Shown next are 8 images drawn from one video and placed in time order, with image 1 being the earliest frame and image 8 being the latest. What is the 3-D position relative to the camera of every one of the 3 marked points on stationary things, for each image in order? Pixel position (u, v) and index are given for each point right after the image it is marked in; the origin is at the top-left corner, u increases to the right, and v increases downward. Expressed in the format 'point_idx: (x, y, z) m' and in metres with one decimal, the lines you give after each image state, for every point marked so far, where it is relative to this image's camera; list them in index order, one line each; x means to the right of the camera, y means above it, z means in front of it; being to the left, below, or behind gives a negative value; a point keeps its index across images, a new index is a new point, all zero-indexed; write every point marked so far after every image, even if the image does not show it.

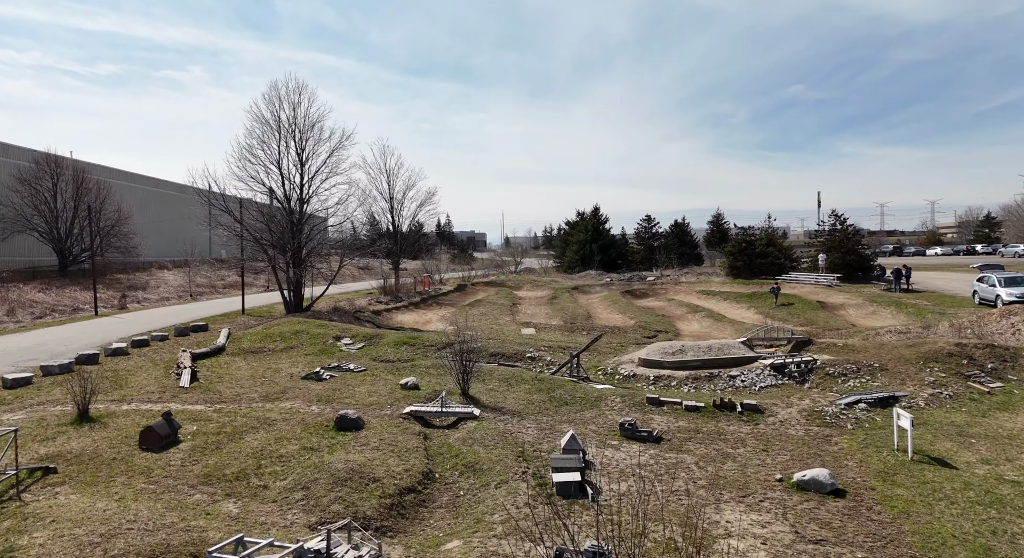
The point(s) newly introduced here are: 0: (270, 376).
0: (-5.4, -2.2, +13.1) m
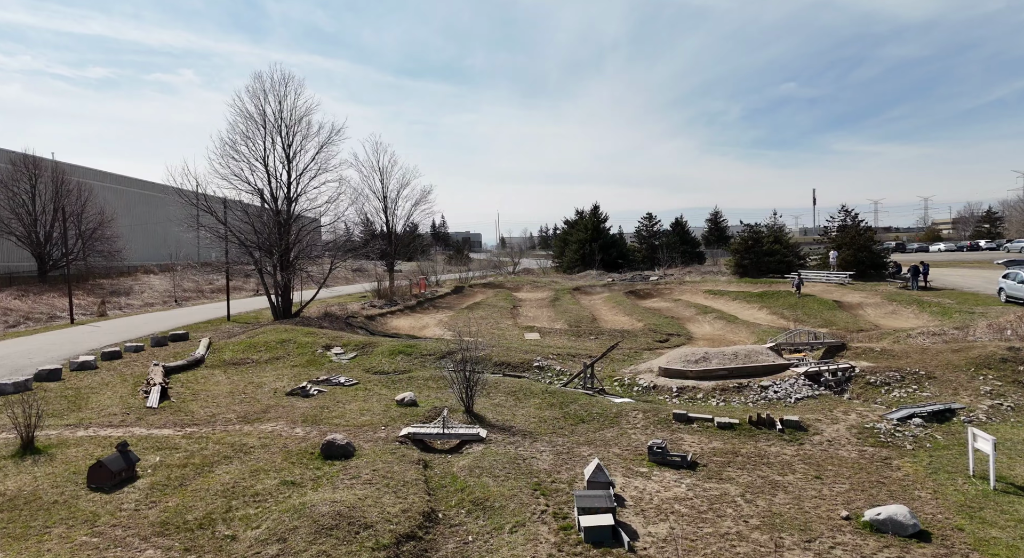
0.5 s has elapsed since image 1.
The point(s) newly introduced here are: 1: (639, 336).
0: (-5.3, -2.3, +11.8) m
1: (+4.1, -1.8, +19.0) m
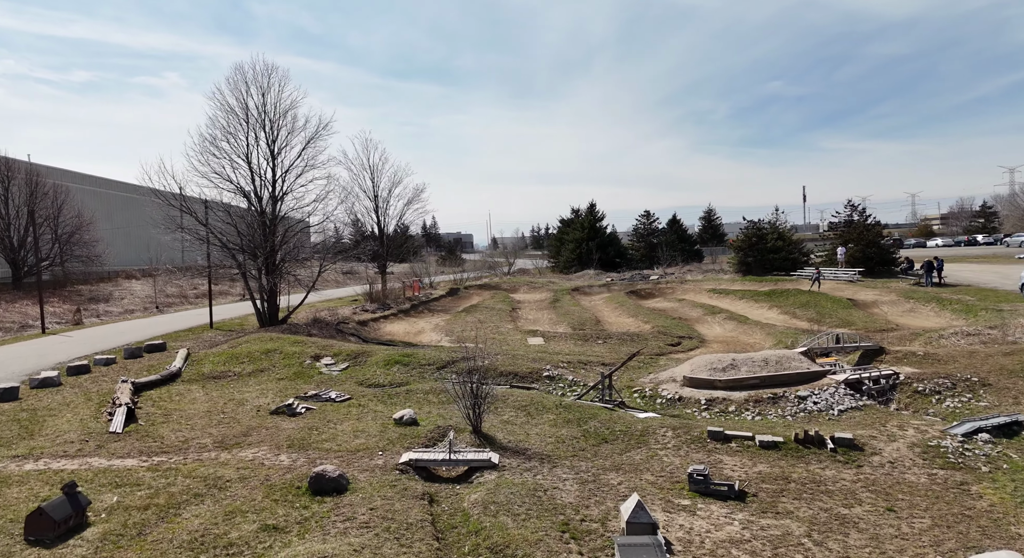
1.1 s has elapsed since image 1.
0: (-5.1, -2.4, +10.6) m
1: (+4.2, -1.8, +17.9) m
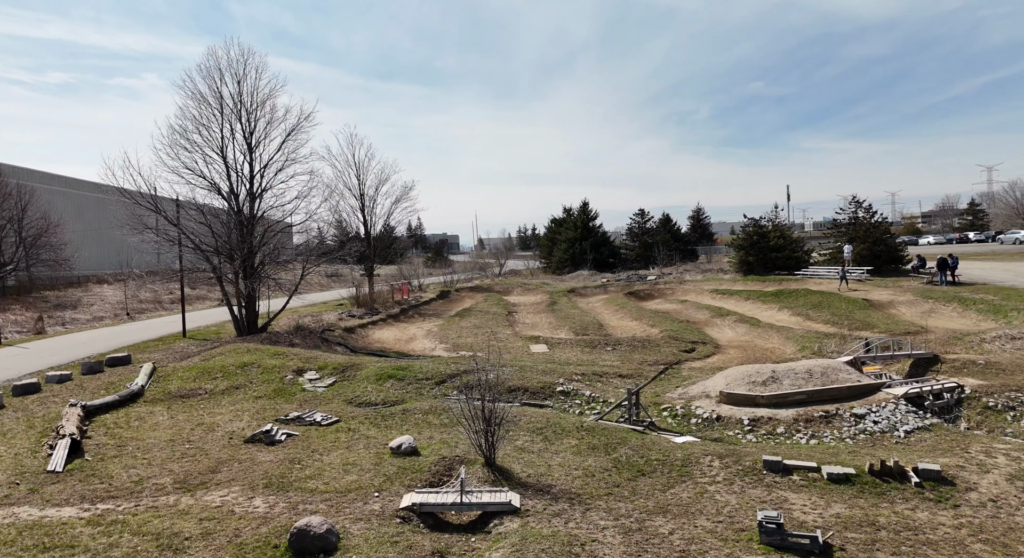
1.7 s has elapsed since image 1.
0: (-4.9, -2.5, +9.1) m
1: (+4.2, -1.9, +16.7) m
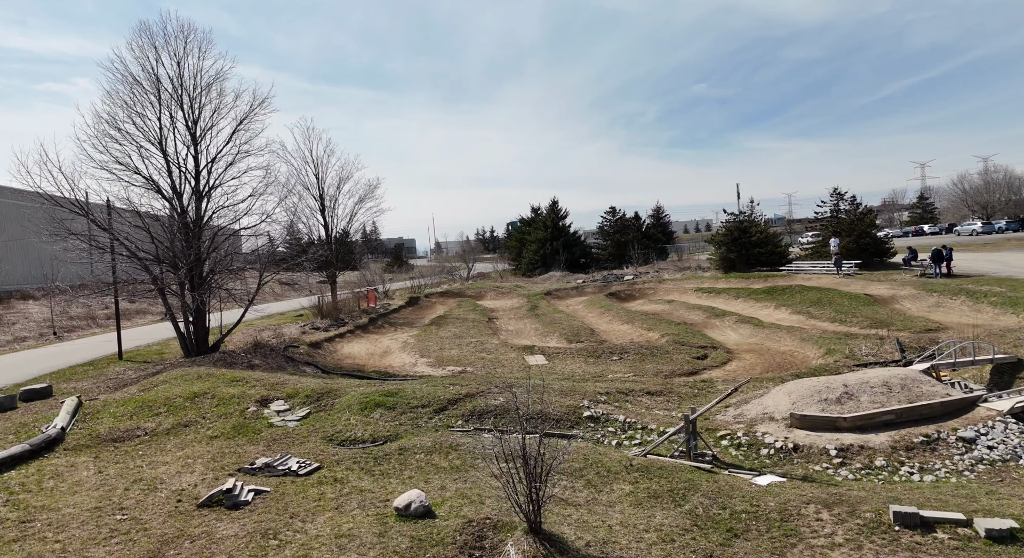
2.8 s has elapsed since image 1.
0: (-4.5, -2.7, +6.9) m
1: (+4.0, -1.9, +15.1) m
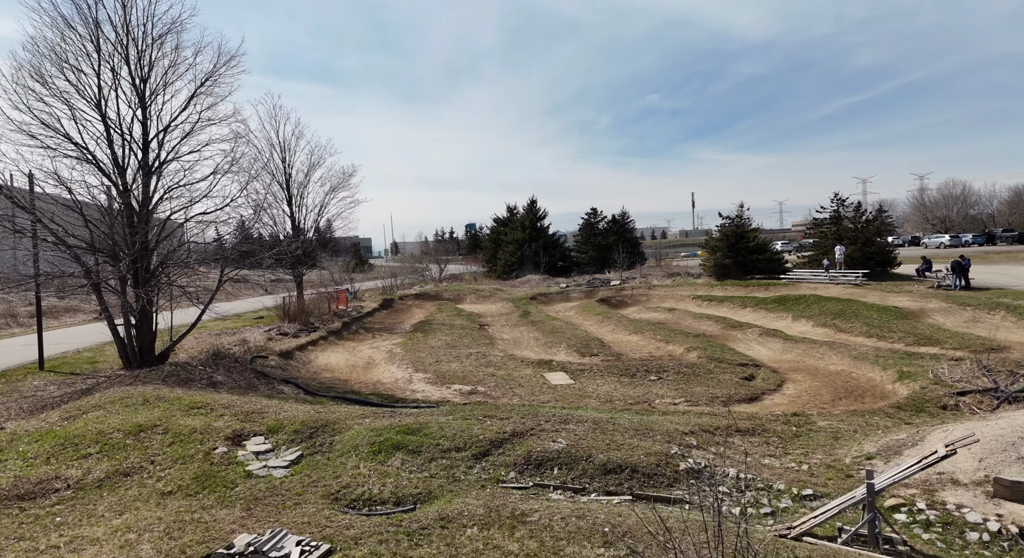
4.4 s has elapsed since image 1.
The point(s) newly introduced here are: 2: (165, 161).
0: (-3.5, -2.6, +4.3) m
1: (+4.4, -2.0, +13.1) m
2: (-7.9, +2.7, +13.4) m
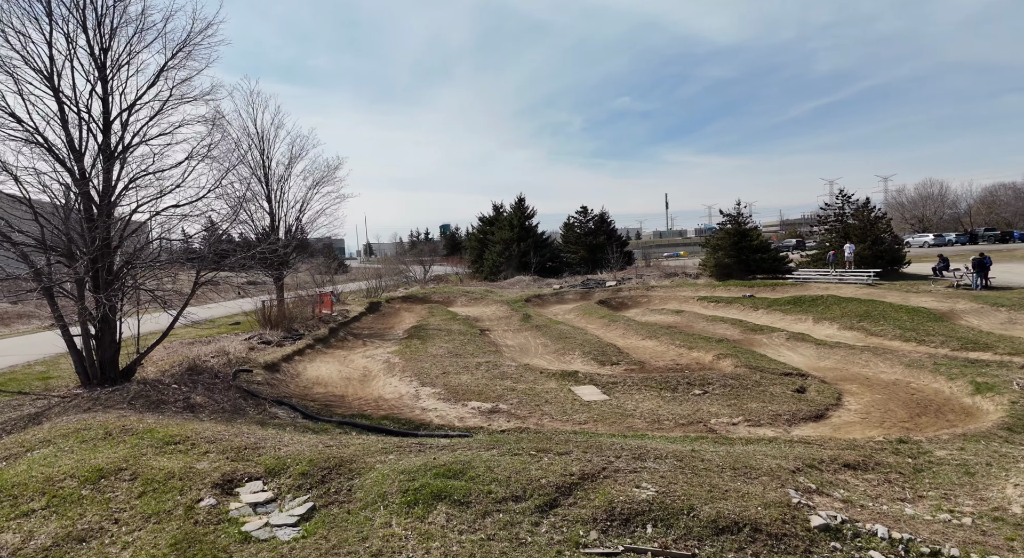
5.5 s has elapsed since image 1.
0: (-2.6, -2.7, +2.6) m
1: (+4.9, -2.0, +11.8) m
2: (-7.4, +2.6, +11.5) m
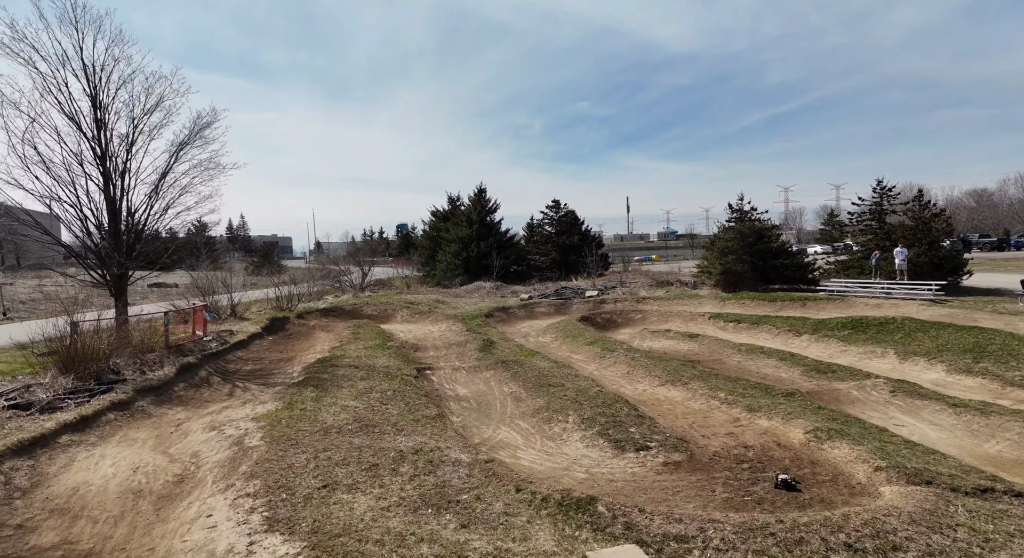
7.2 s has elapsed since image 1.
0: (-2.5, -2.9, -4.0) m
1: (+4.3, -2.4, +5.7) m
2: (-7.9, +2.4, +4.5) m
